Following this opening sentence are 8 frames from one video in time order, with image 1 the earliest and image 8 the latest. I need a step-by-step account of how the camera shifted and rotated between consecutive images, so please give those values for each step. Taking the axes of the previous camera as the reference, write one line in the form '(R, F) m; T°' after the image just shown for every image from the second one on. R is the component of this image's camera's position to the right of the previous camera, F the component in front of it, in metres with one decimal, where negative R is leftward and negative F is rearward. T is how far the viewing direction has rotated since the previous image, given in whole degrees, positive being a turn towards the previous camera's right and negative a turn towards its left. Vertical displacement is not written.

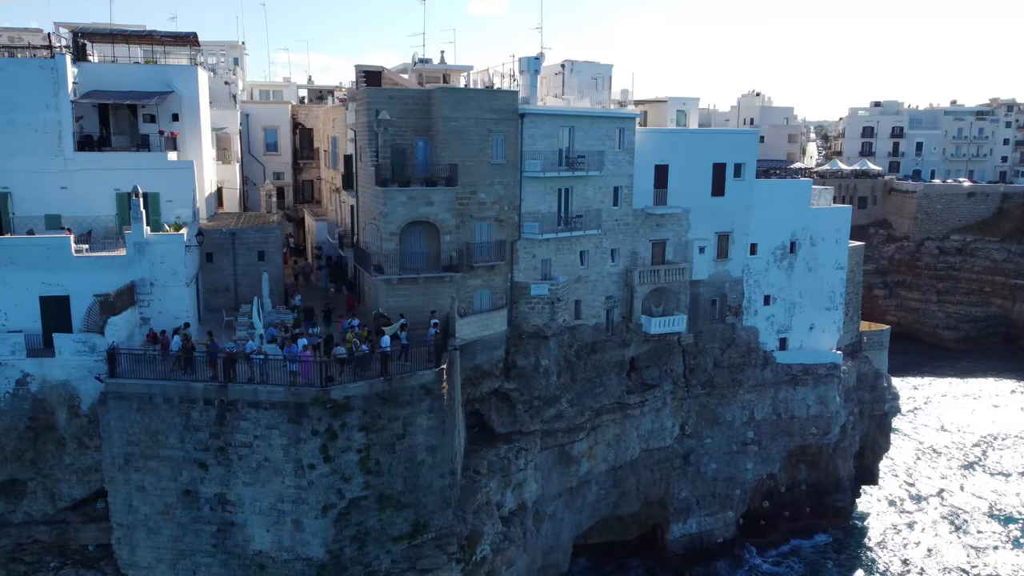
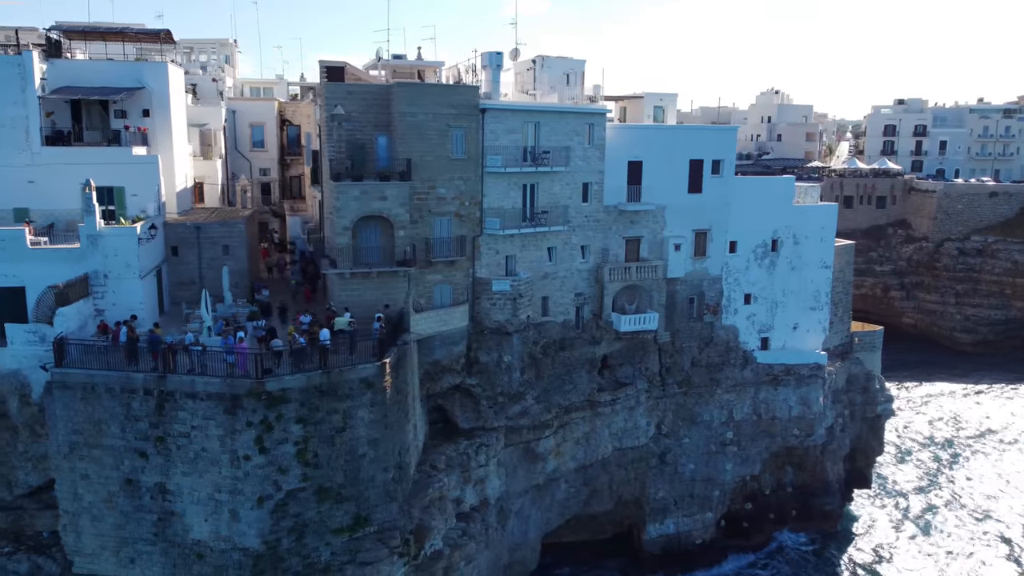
(+2.2, +0.1) m; -2°
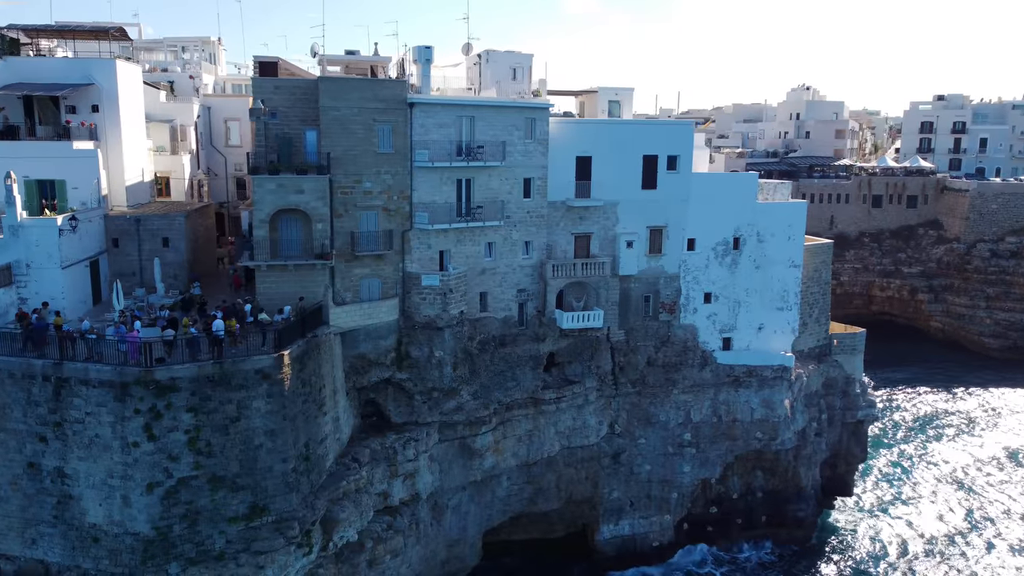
(+3.9, +0.3) m; -4°
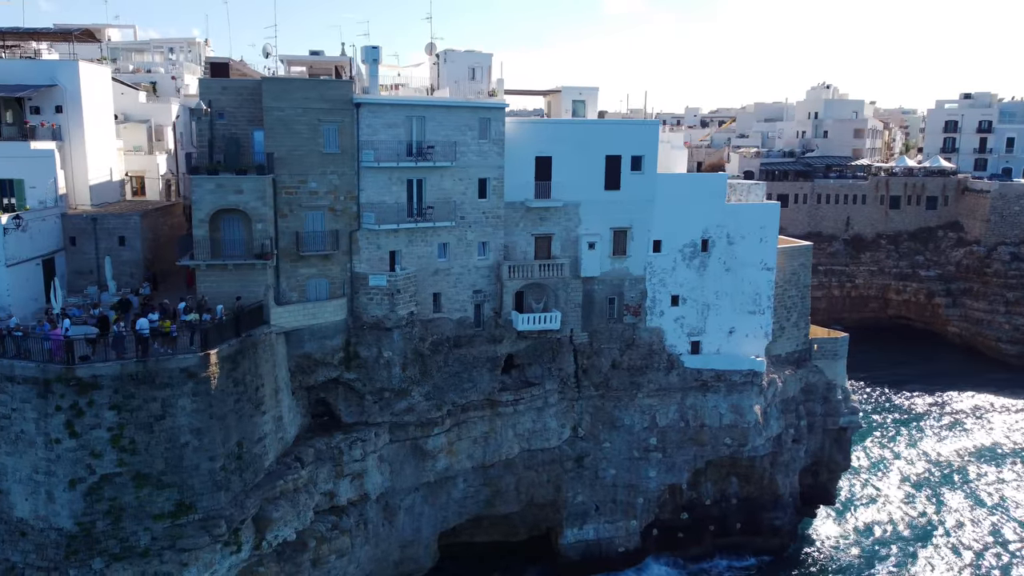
(+2.8, +0.3) m; -3°
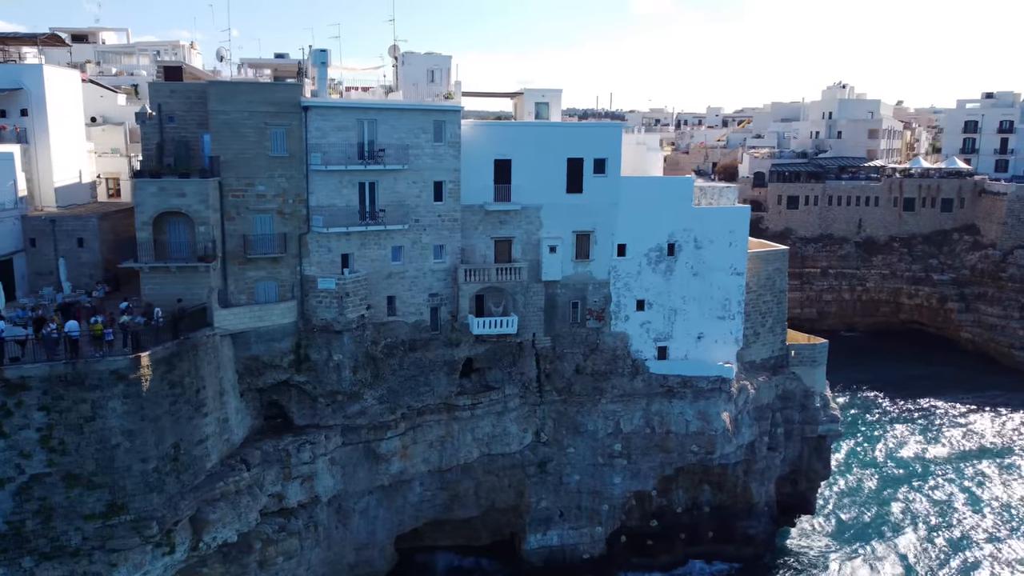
(+2.6, +0.2) m; -2°
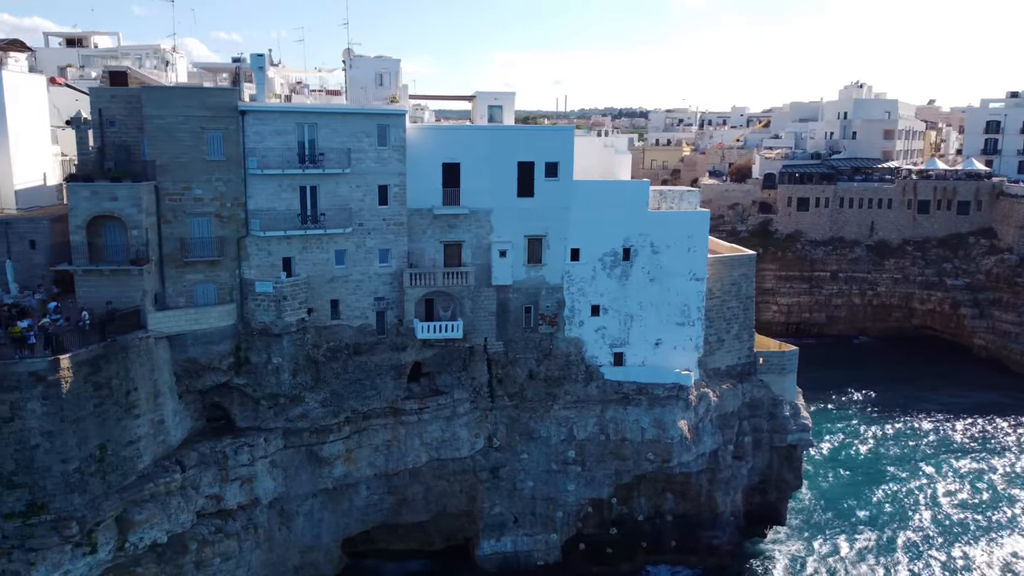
(+3.1, +0.3) m; -3°
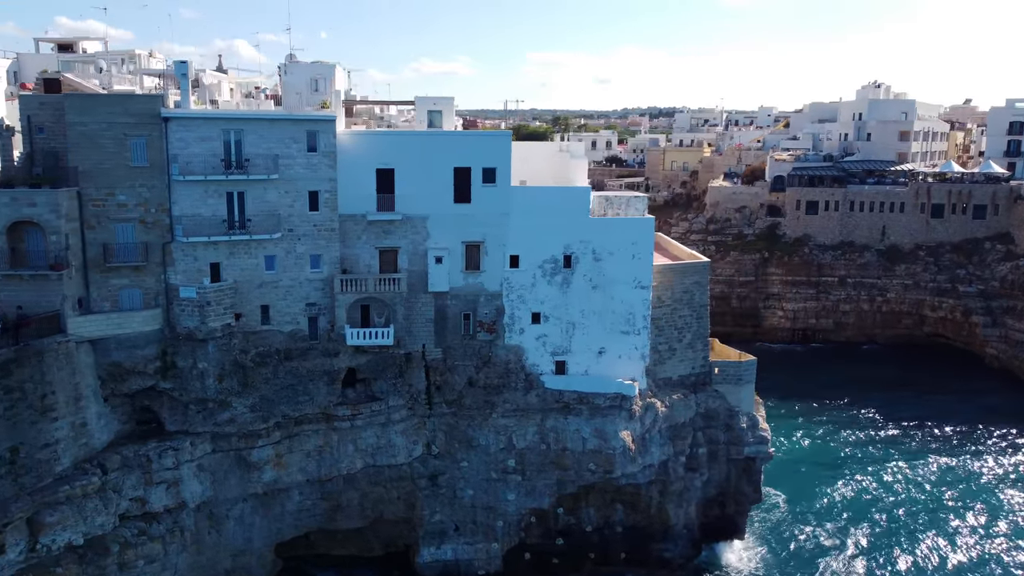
(+3.7, +0.4) m; -3°
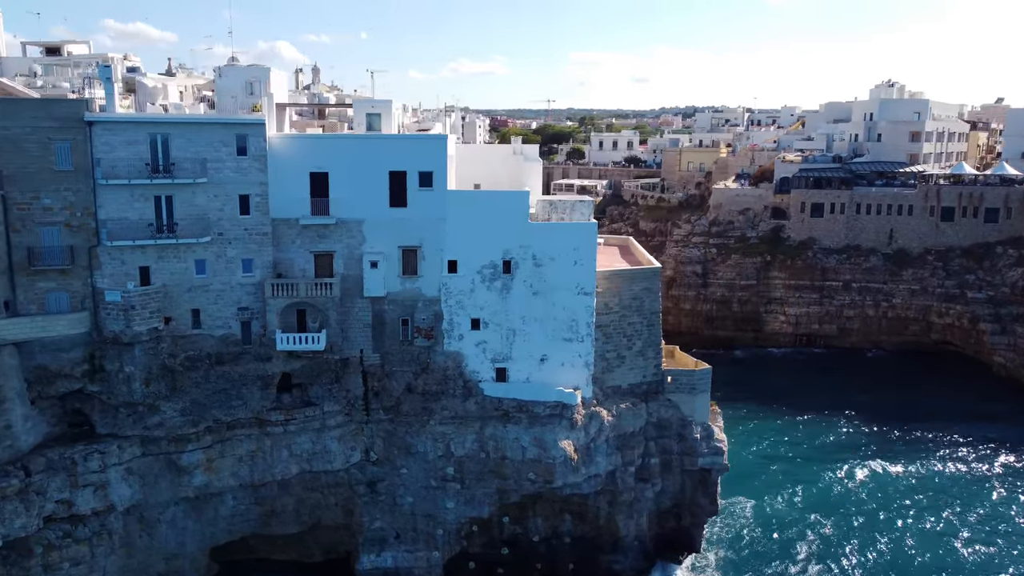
(+3.5, +0.6) m; -3°
